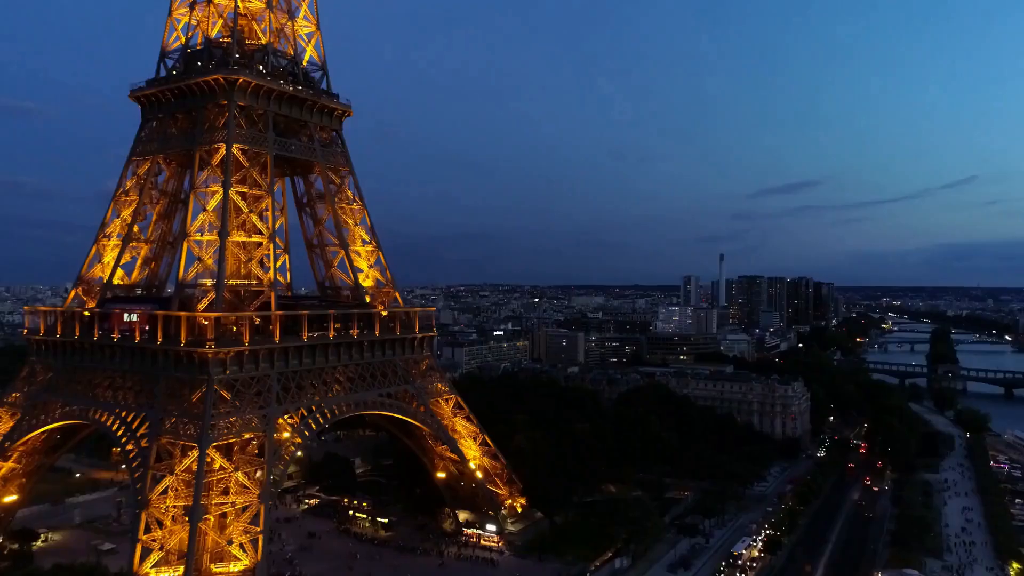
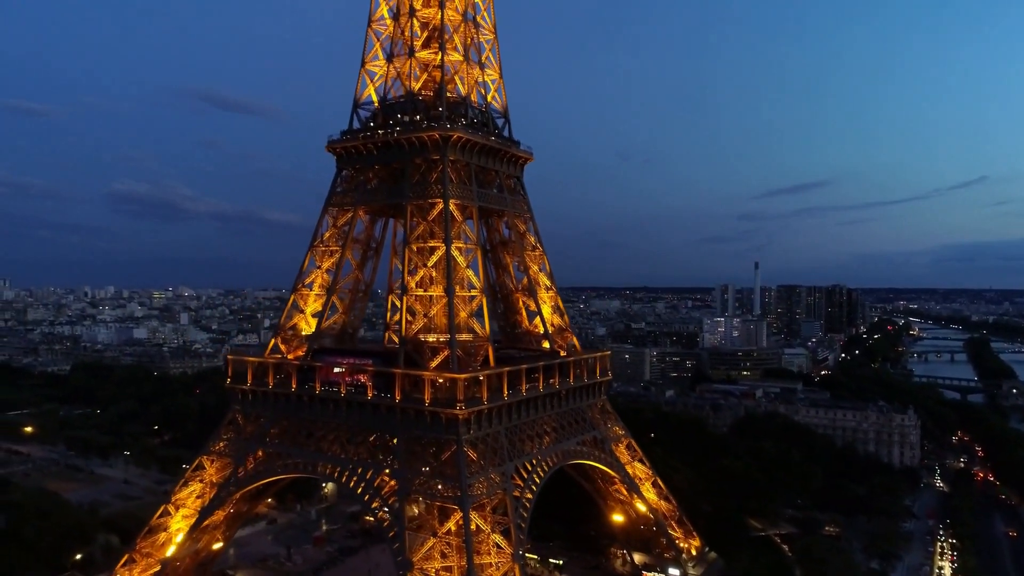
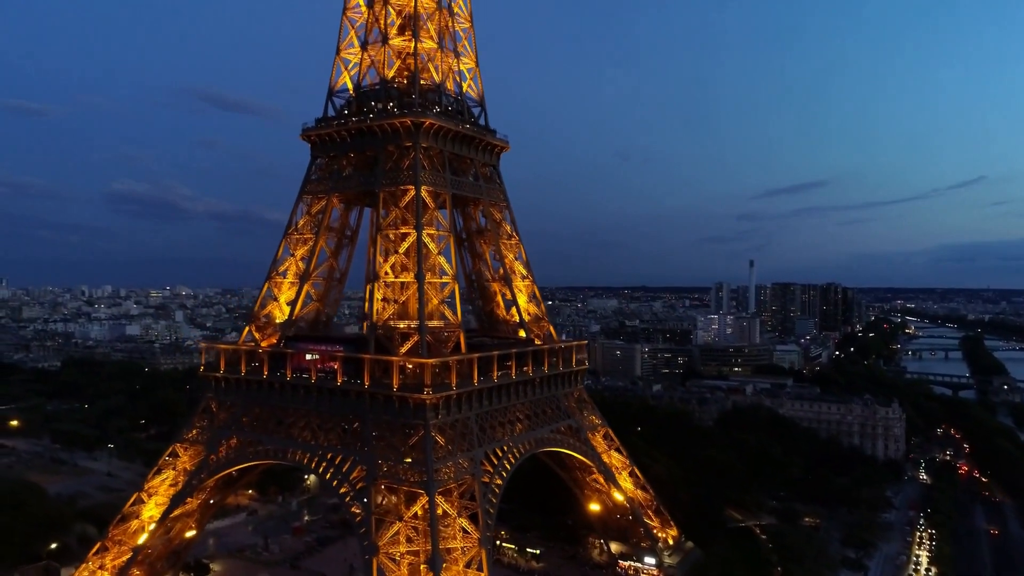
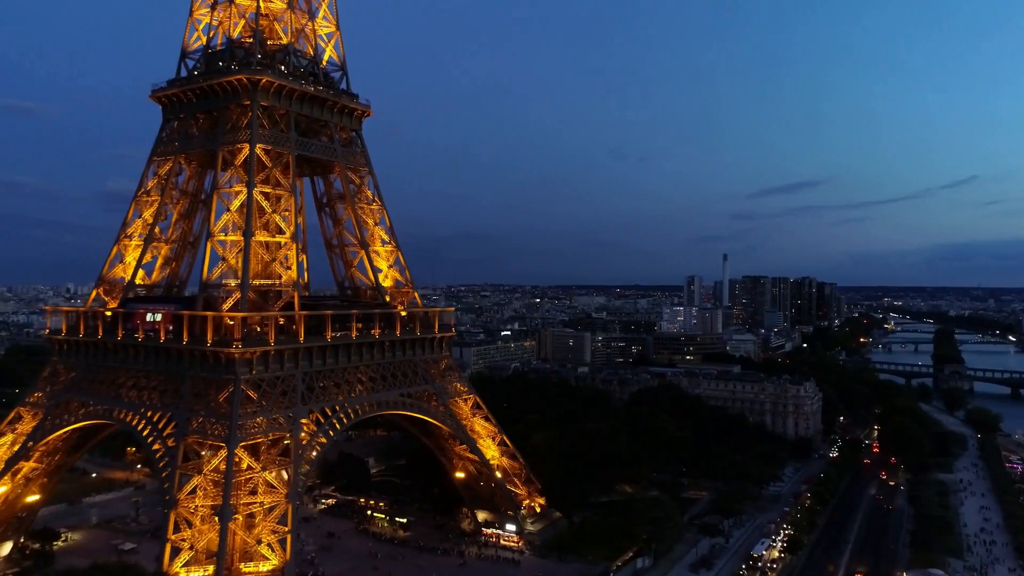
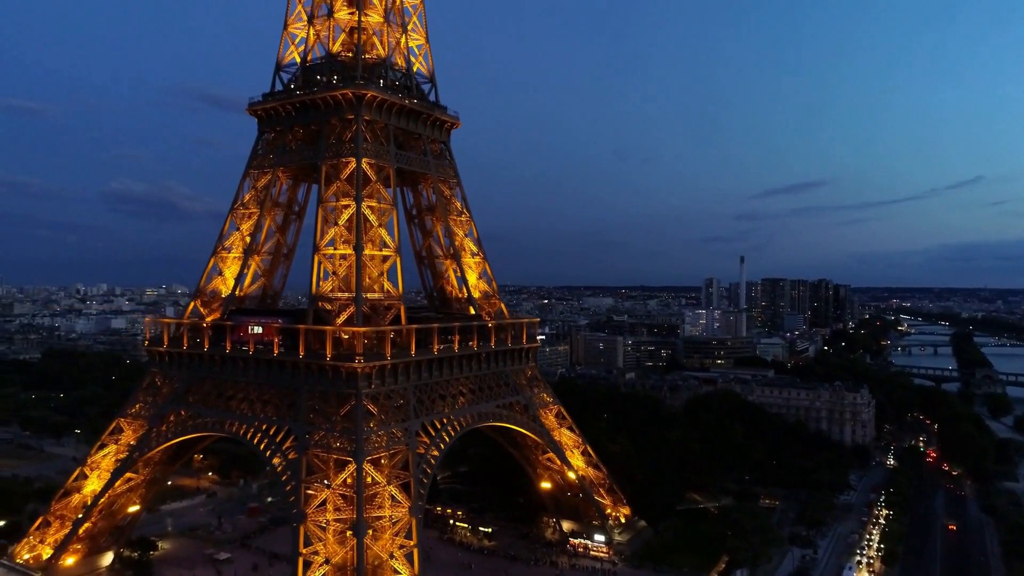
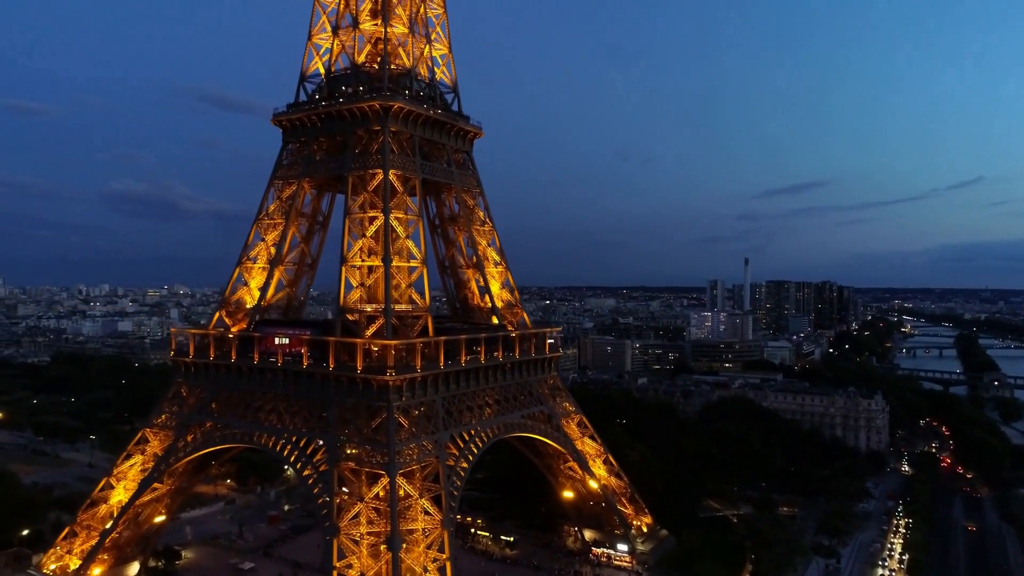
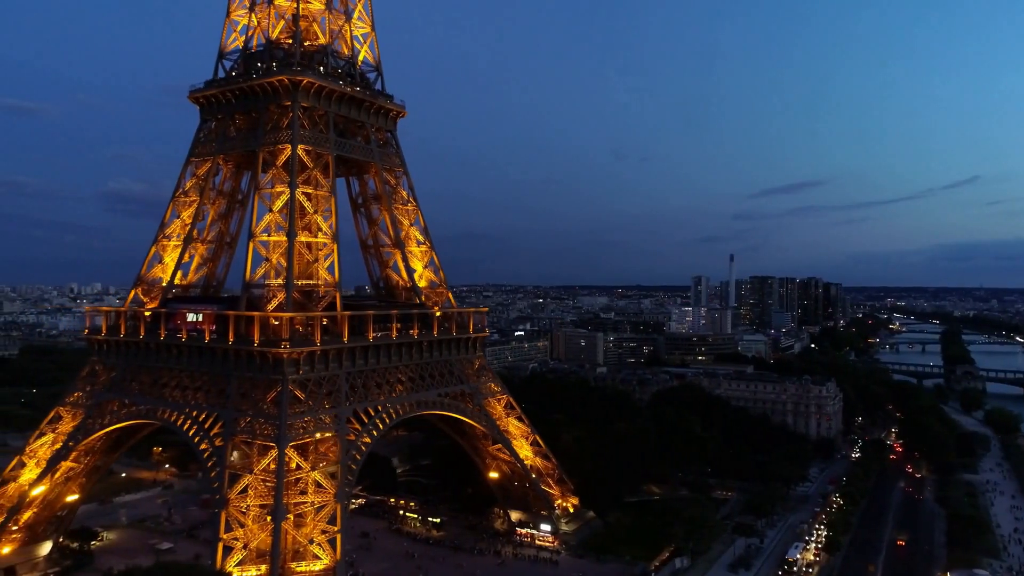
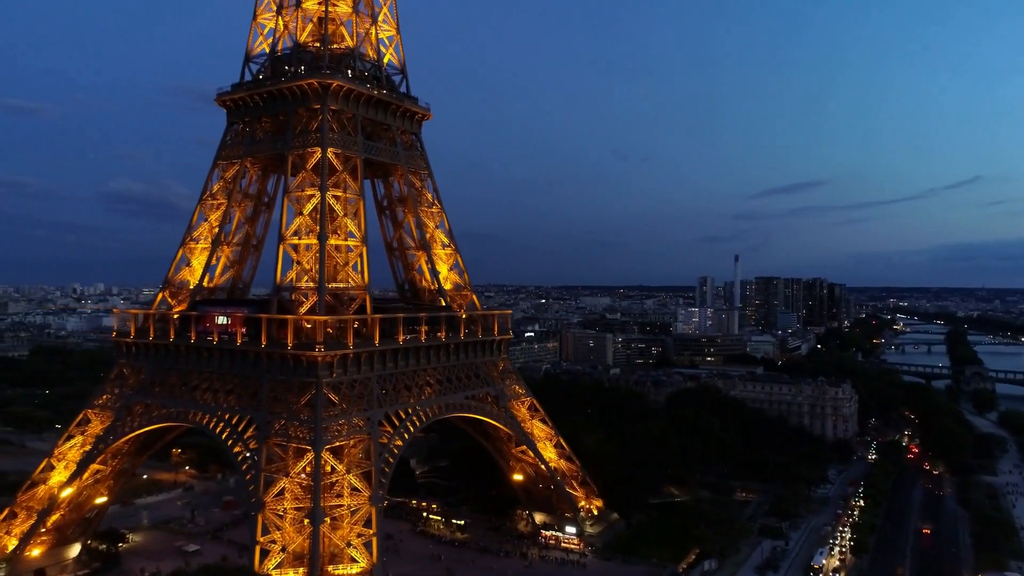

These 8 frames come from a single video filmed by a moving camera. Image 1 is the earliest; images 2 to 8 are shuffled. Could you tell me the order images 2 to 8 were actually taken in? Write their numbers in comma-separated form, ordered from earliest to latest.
4, 7, 8, 5, 6, 3, 2
